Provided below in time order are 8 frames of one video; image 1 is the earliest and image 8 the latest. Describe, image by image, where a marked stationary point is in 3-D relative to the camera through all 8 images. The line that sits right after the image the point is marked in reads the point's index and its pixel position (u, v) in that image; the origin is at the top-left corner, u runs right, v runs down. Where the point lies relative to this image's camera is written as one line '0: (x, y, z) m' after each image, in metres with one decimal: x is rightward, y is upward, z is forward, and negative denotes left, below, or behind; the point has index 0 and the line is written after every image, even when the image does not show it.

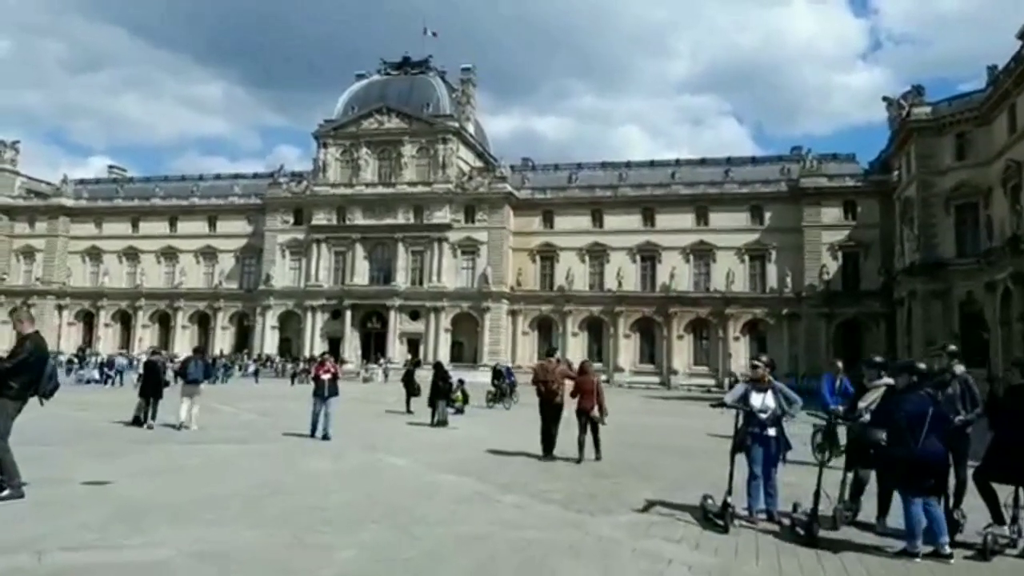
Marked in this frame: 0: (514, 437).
0: (+0.2, -3.3, +18.0) m
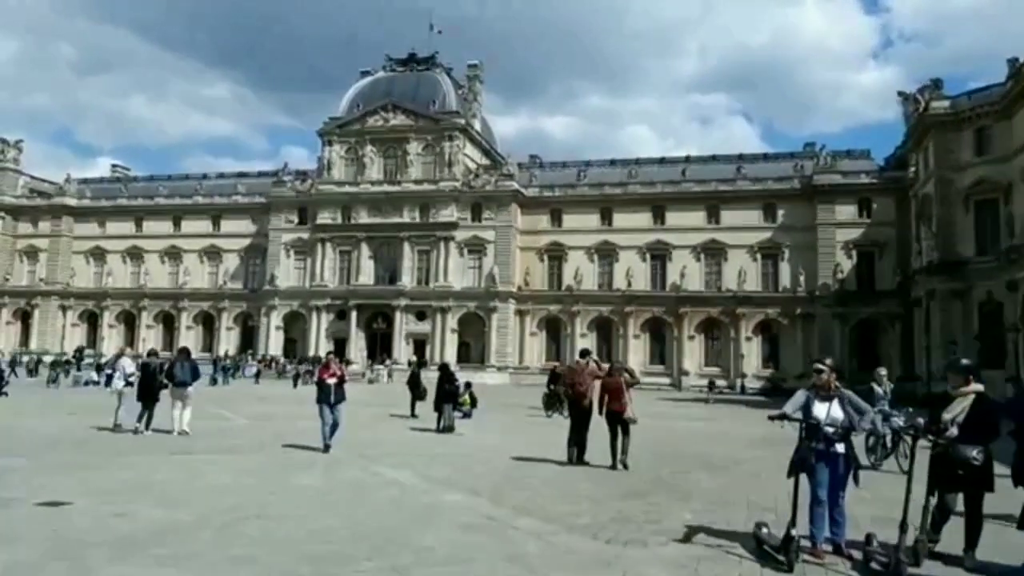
0: (+0.4, -3.3, +17.1) m
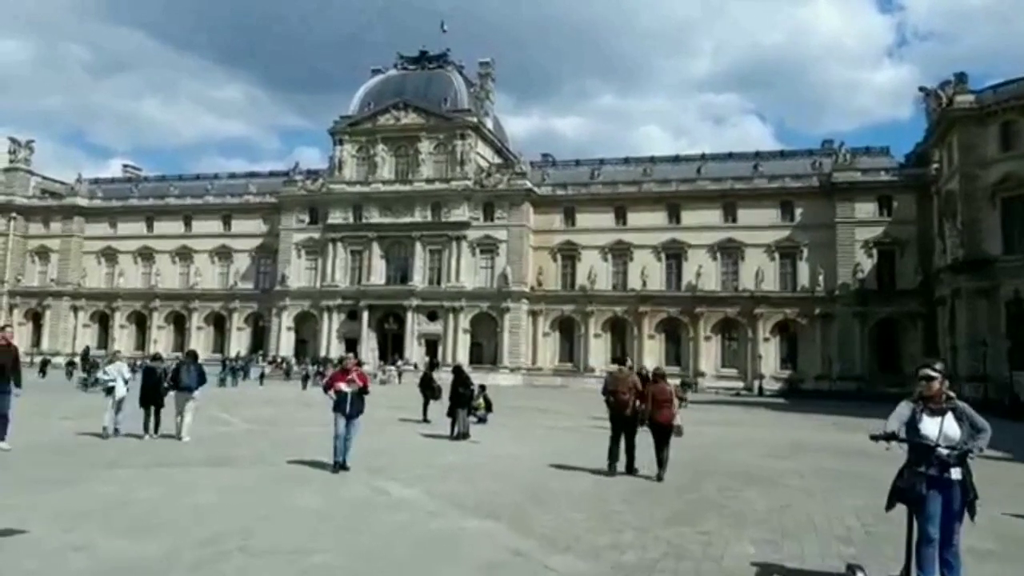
0: (+0.7, -3.3, +16.3) m
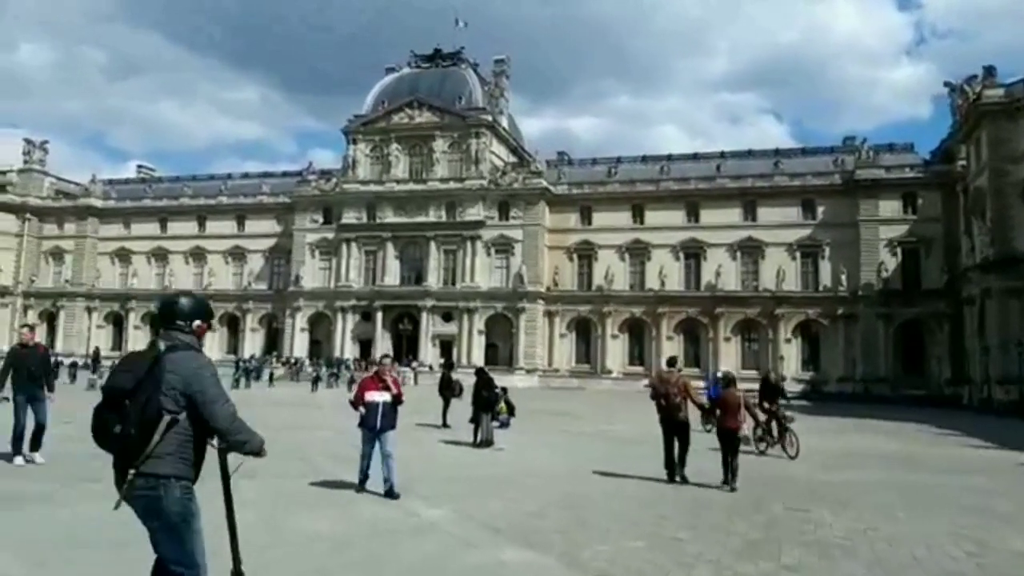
0: (+1.1, -3.3, +15.5) m
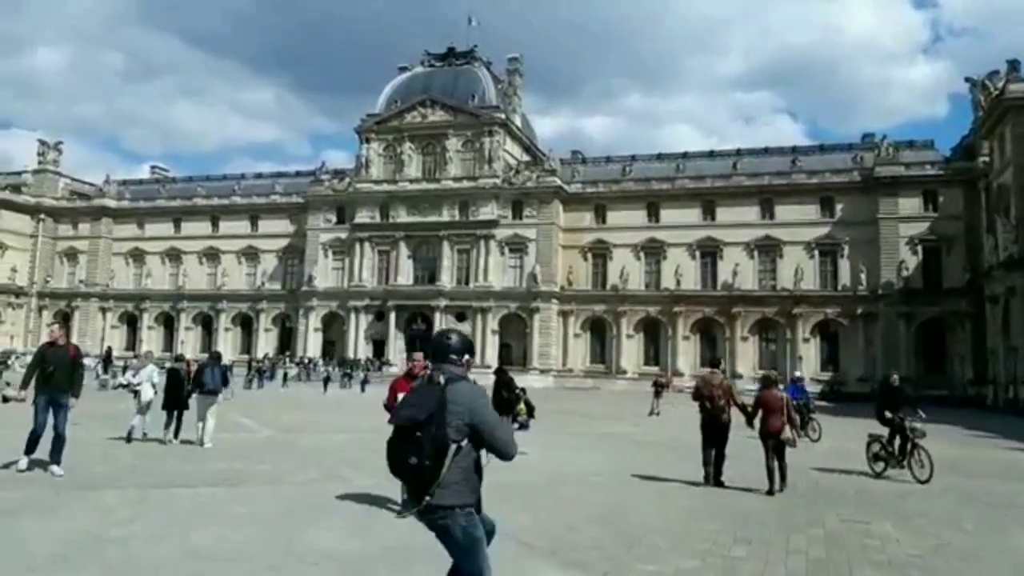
0: (+1.4, -3.3, +15.0) m
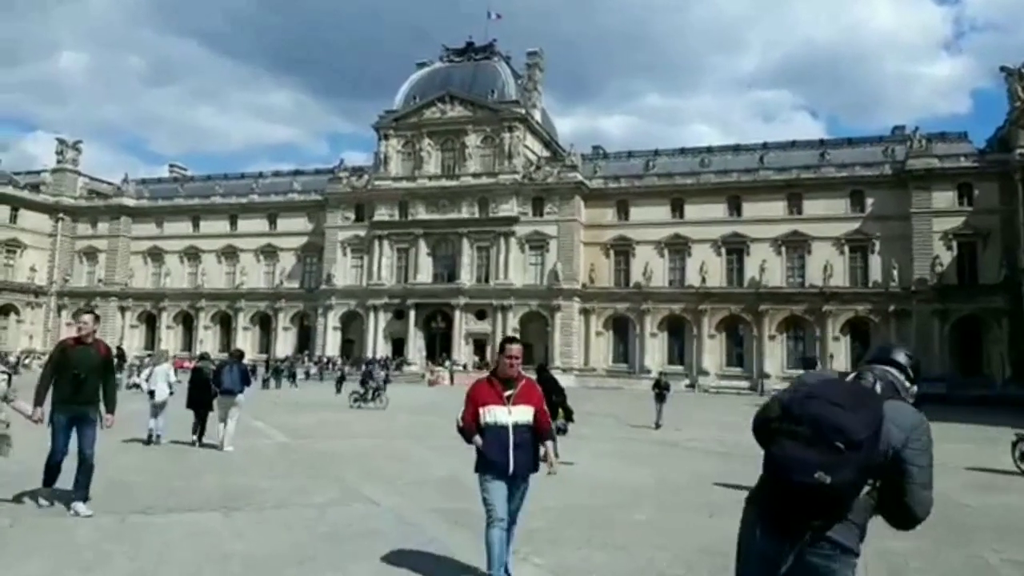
0: (+1.8, -3.2, +14.0) m
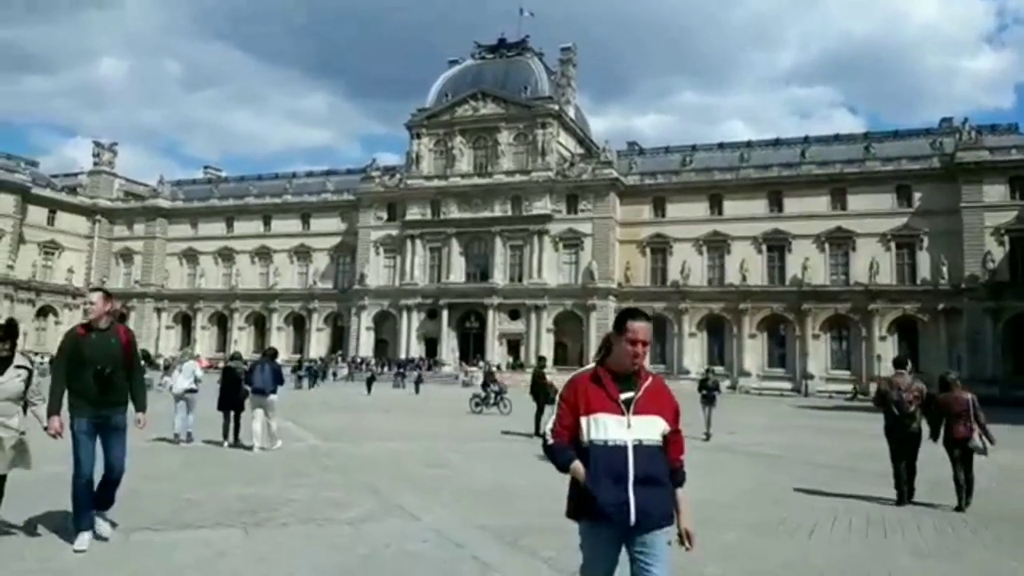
0: (+2.5, -3.2, +13.1) m
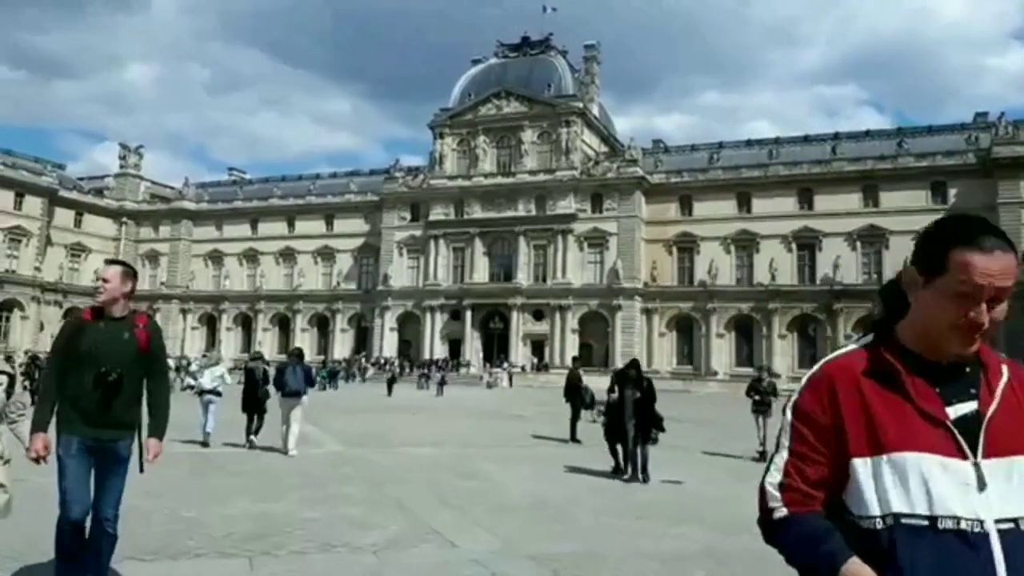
0: (+2.9, -3.2, +12.5) m
